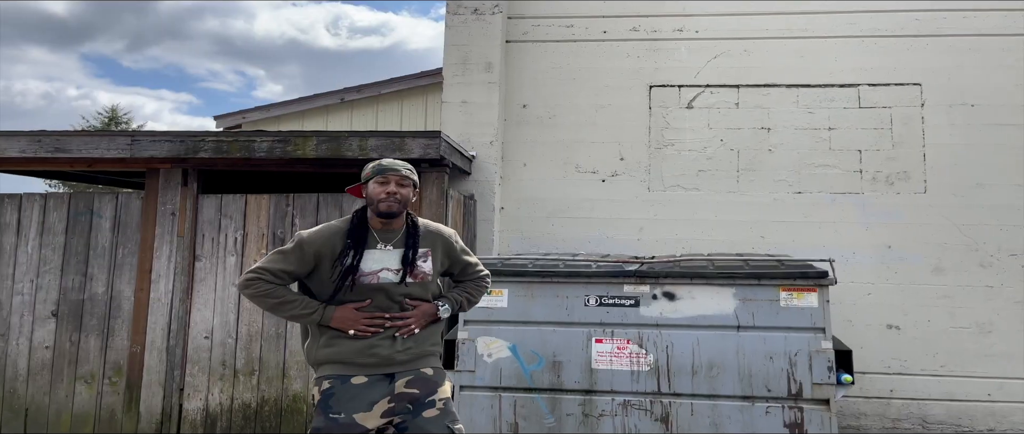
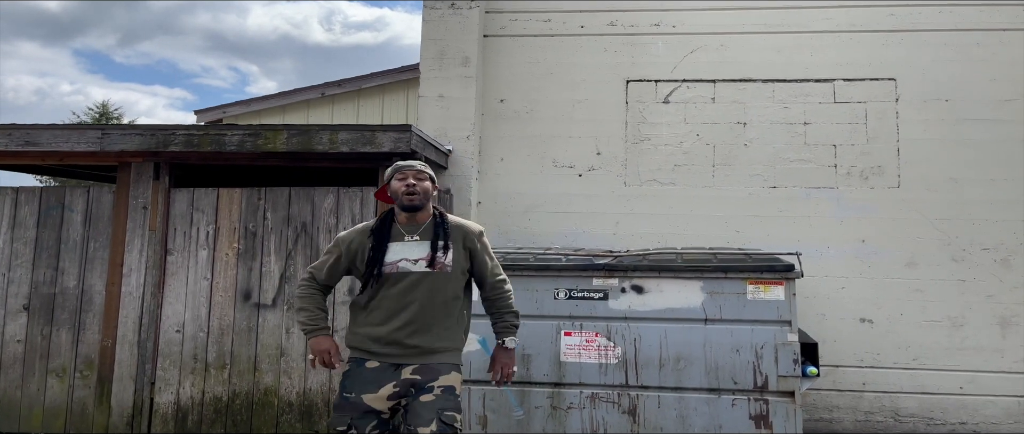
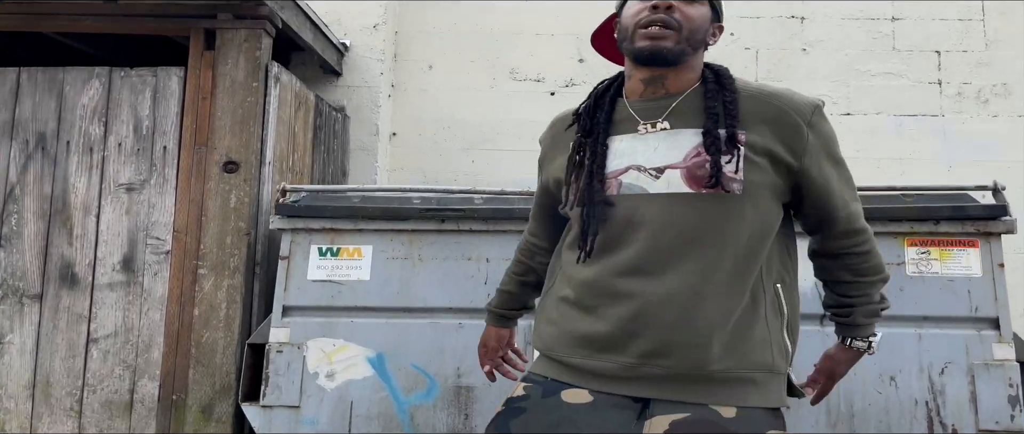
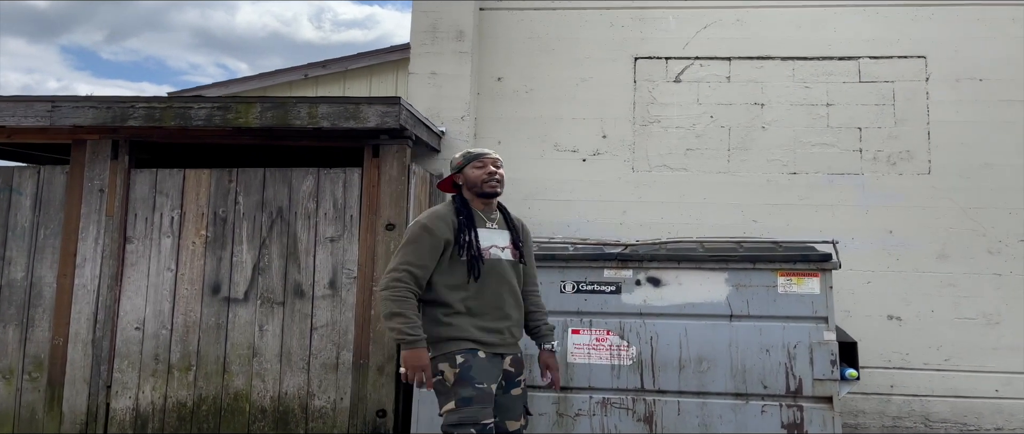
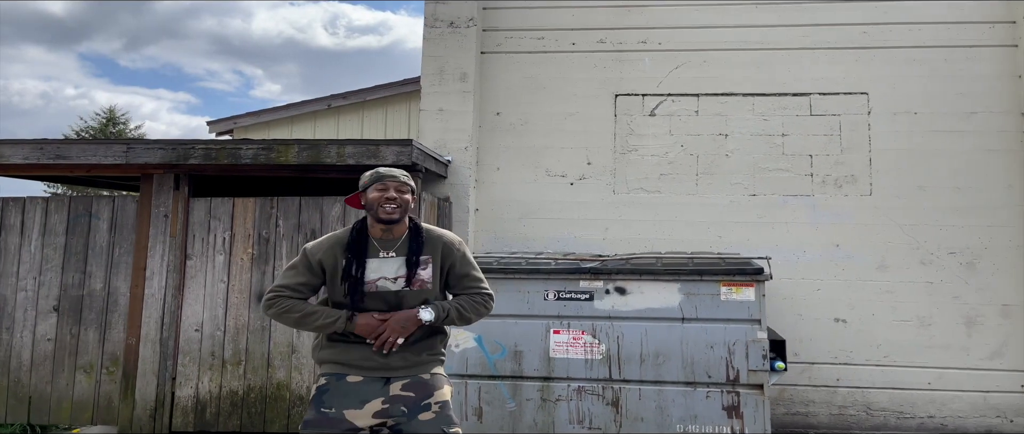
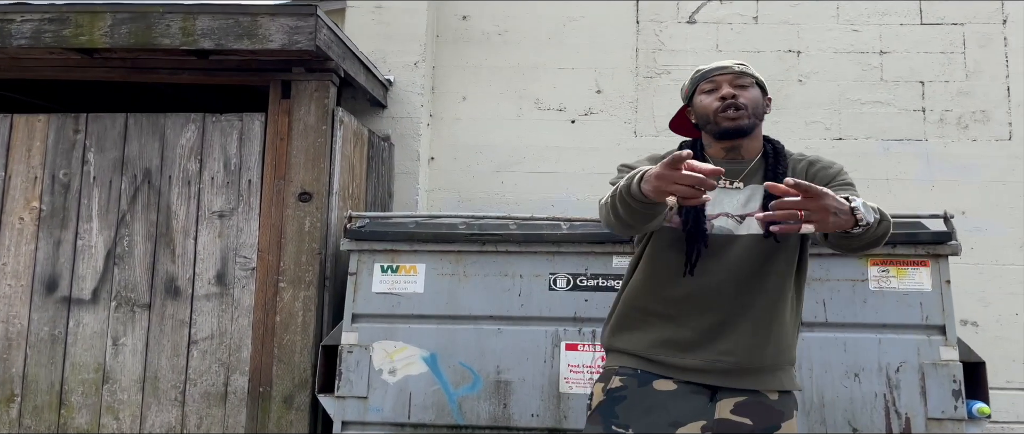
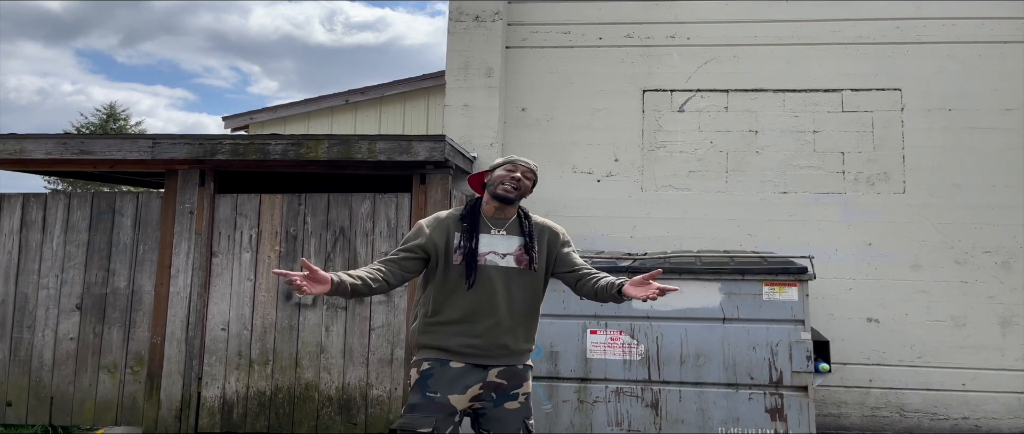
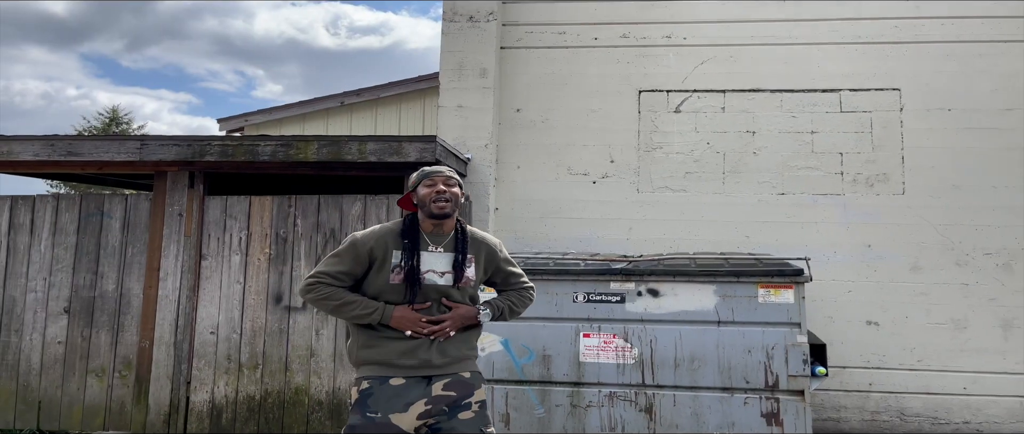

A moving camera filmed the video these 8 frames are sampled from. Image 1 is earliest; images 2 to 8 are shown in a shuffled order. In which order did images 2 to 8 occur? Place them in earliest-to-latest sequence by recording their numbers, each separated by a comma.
8, 5, 7, 2, 4, 6, 3
